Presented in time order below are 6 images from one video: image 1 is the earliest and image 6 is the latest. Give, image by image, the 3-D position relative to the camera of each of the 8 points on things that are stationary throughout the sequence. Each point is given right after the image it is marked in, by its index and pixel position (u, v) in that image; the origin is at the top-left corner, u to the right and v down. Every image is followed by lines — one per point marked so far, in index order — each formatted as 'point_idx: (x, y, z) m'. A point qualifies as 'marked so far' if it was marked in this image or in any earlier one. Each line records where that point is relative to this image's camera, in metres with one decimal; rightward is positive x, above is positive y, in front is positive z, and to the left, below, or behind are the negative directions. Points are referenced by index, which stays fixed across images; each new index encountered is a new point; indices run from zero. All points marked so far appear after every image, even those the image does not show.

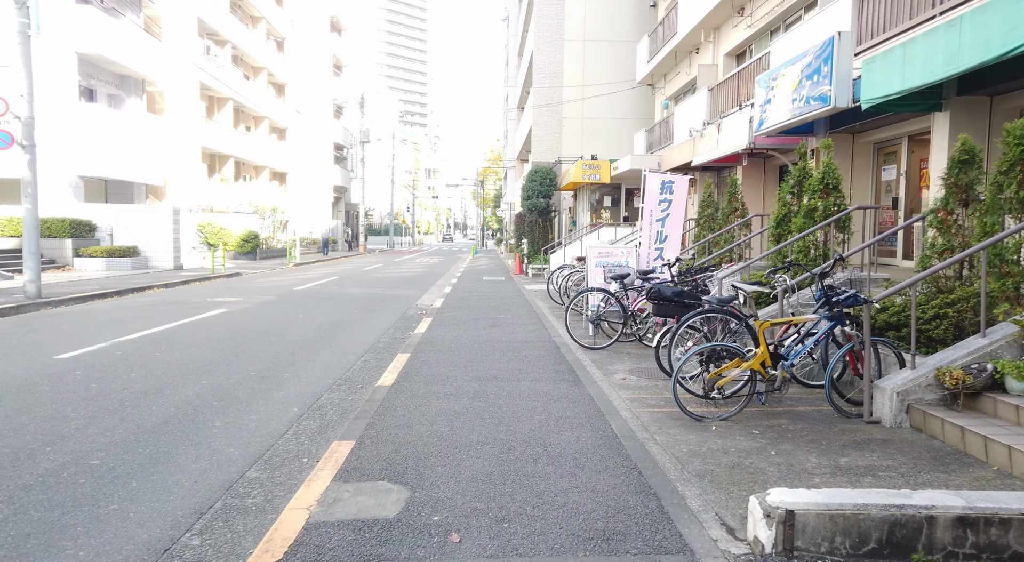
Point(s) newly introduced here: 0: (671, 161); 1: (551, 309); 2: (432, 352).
0: (+4.3, +3.2, +18.0) m
1: (+0.7, -0.5, +12.8) m
2: (-1.0, -0.9, +8.7) m
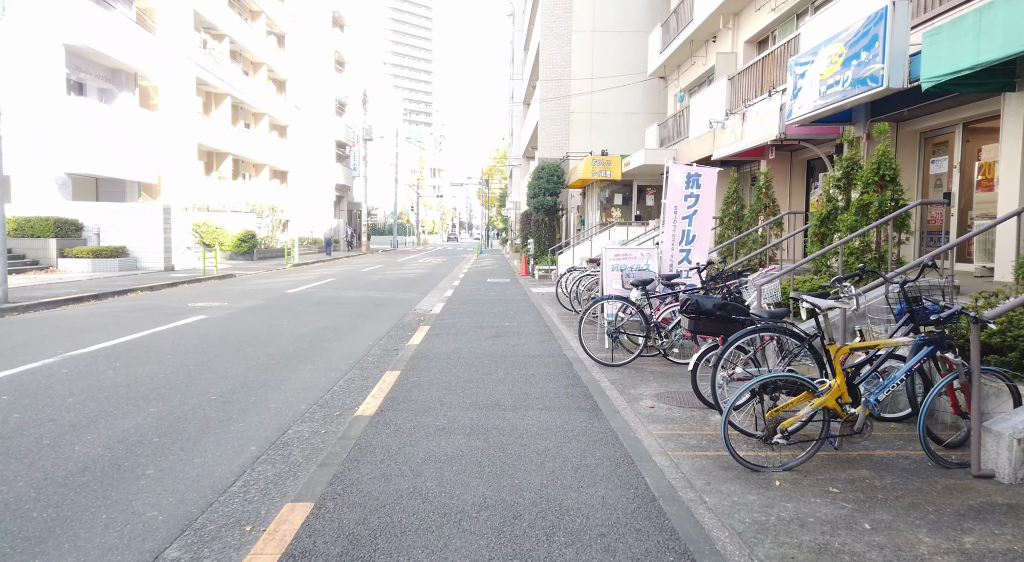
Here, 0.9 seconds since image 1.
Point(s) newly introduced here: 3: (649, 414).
0: (+4.4, +3.1, +16.8) m
1: (+0.8, -0.6, +11.7) m
2: (-1.0, -1.0, +7.6) m
3: (+1.1, -1.1, +5.5) m
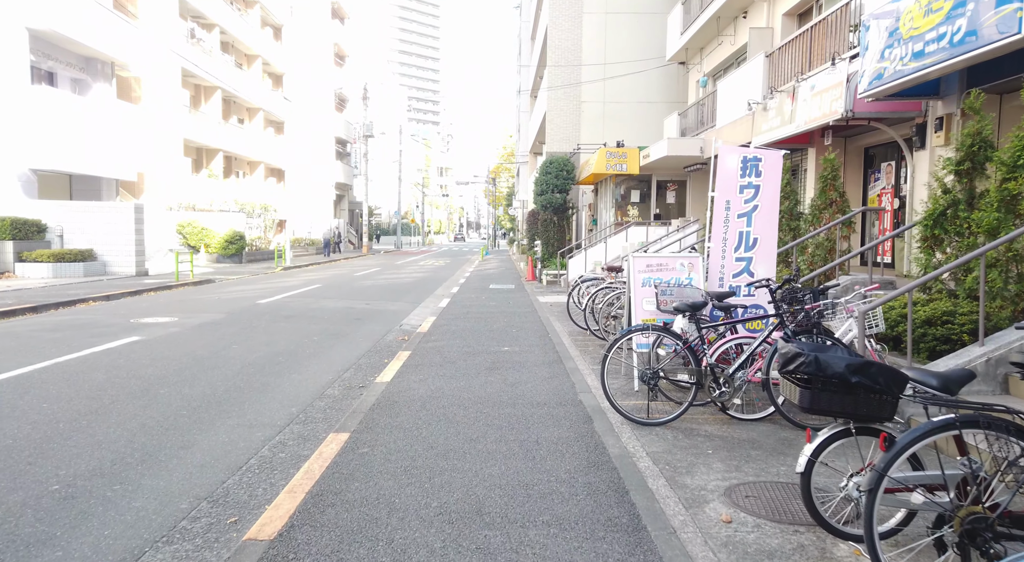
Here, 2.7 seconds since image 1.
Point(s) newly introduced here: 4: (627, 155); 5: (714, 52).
0: (+4.5, +2.9, +14.6) m
1: (+0.8, -0.8, +9.5) m
2: (-1.0, -1.2, +5.4) m
3: (+1.0, -1.3, +3.4) m
4: (+3.1, +3.4, +18.5) m
5: (+5.7, +6.5, +19.4) m
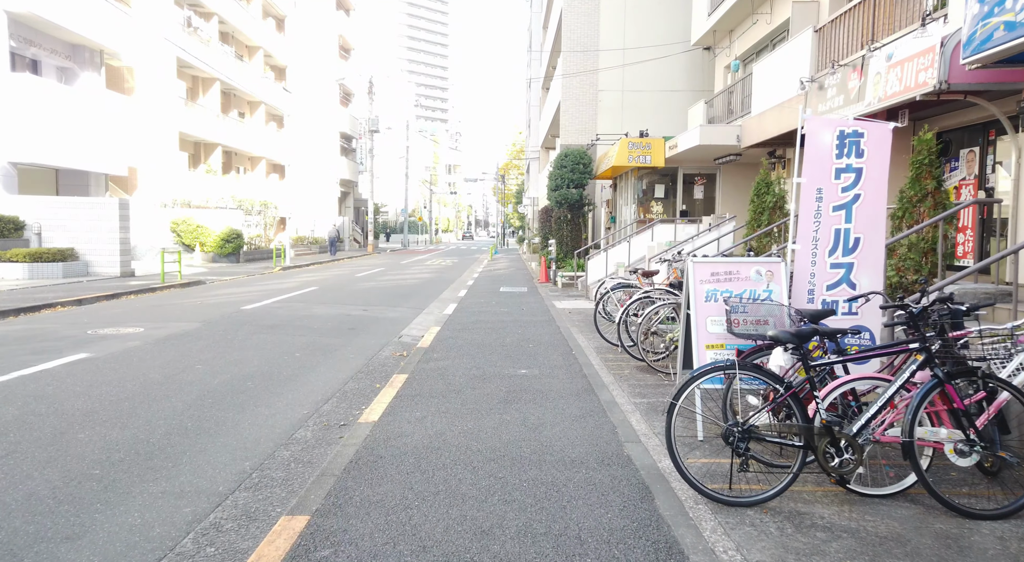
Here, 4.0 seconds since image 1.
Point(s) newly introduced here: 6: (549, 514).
0: (+4.8, +2.8, +13.0) m
1: (+1.0, -0.9, +7.9) m
2: (-0.8, -1.3, +3.8) m
3: (+1.2, -1.4, +1.8) m
4: (+3.4, +3.3, +16.9) m
5: (+6.0, +6.4, +17.7) m
6: (+0.2, -1.2, +3.7) m
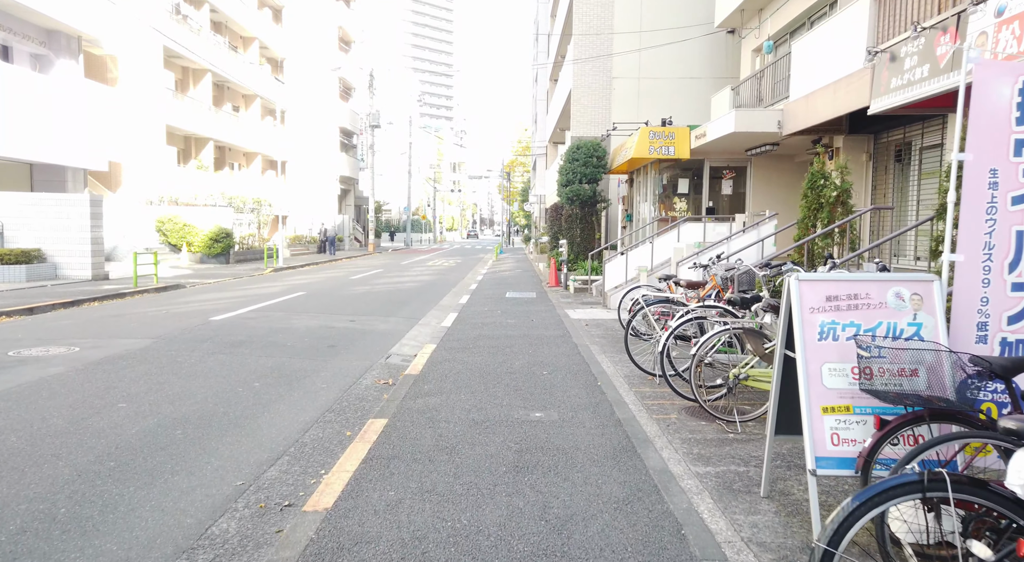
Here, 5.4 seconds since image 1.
0: (+4.9, +2.7, +11.2) m
1: (+1.1, -1.0, +6.1) m
2: (-0.8, -1.4, +2.1) m
3: (+1.2, -1.5, 0.0) m
4: (+3.6, +3.2, +15.1) m
5: (+6.2, +6.3, +15.9) m
6: (+0.3, -1.4, +2.0) m
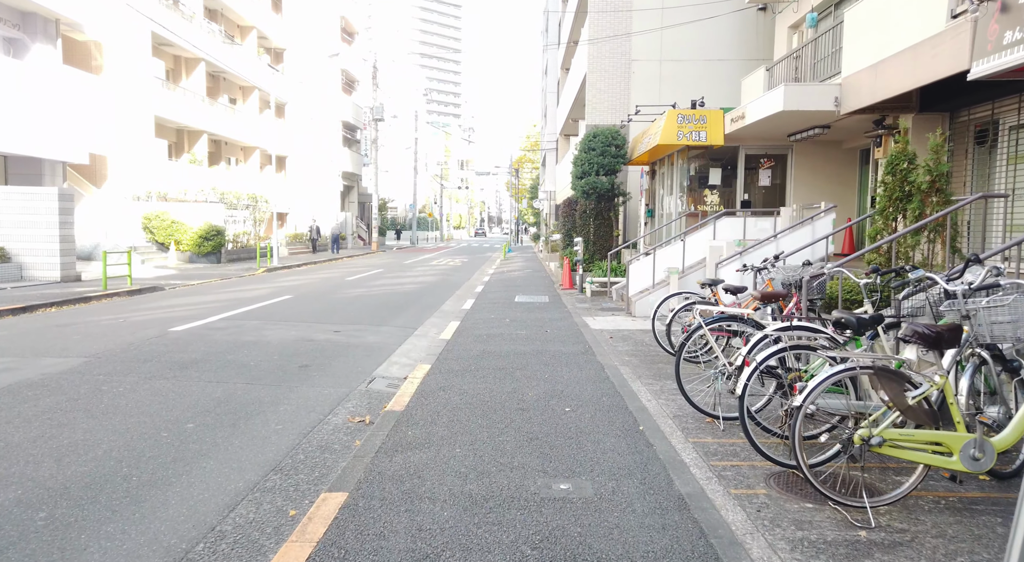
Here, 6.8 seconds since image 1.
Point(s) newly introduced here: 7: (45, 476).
0: (+5.1, +2.6, +9.4) m
1: (+1.2, -1.1, +4.4) m
2: (-0.7, -1.5, +0.4) m
3: (+1.2, -1.6, -1.7) m
4: (+3.8, +3.2, +13.3) m
5: (+6.4, +6.2, +14.1) m
6: (+0.3, -1.5, +0.2) m
7: (-2.9, -1.2, +4.3) m
